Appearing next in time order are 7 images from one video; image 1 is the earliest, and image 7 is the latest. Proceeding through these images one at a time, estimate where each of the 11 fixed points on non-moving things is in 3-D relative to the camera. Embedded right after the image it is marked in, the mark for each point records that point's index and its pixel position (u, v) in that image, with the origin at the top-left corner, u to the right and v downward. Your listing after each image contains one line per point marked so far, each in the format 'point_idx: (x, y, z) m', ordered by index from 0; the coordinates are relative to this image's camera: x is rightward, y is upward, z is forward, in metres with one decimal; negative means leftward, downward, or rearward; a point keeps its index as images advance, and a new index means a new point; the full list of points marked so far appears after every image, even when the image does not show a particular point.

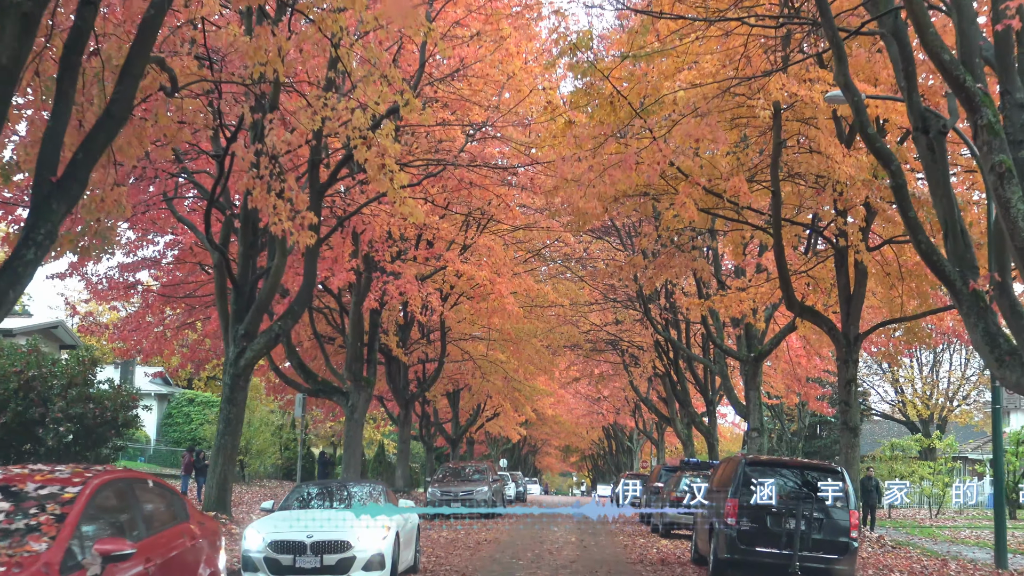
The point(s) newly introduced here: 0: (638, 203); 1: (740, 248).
0: (+1.3, +0.9, +15.7) m
1: (+2.6, +0.5, +16.9) m
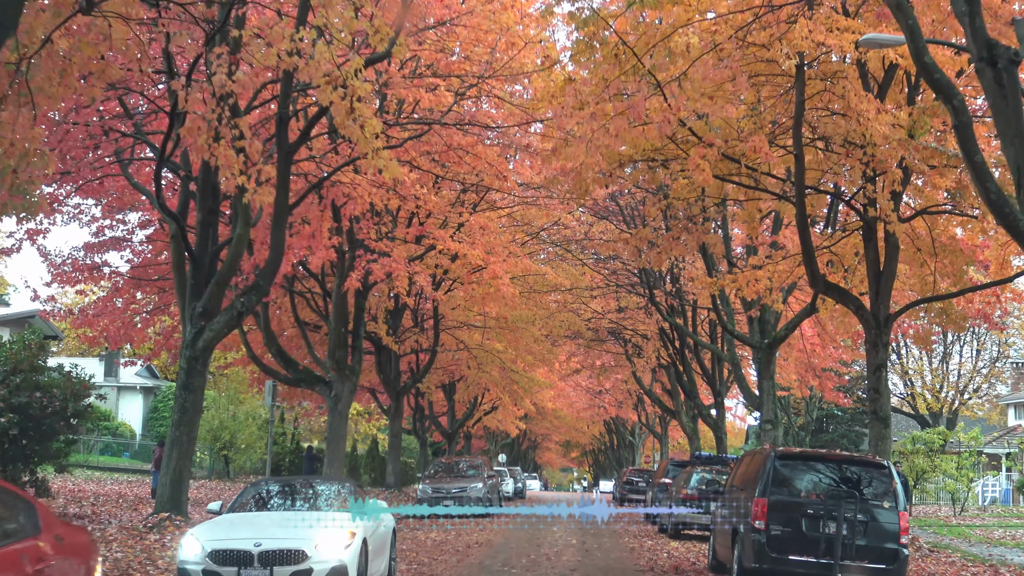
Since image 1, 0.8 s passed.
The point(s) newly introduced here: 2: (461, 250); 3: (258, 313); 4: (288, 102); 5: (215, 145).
0: (+1.3, +1.1, +14.2) m
1: (+2.5, +0.7, +15.4) m
2: (-0.6, +0.5, +18.3) m
3: (-3.3, -0.3, +19.3) m
4: (-1.8, +1.5, +12.0) m
5: (-2.0, +1.0, +10.0) m
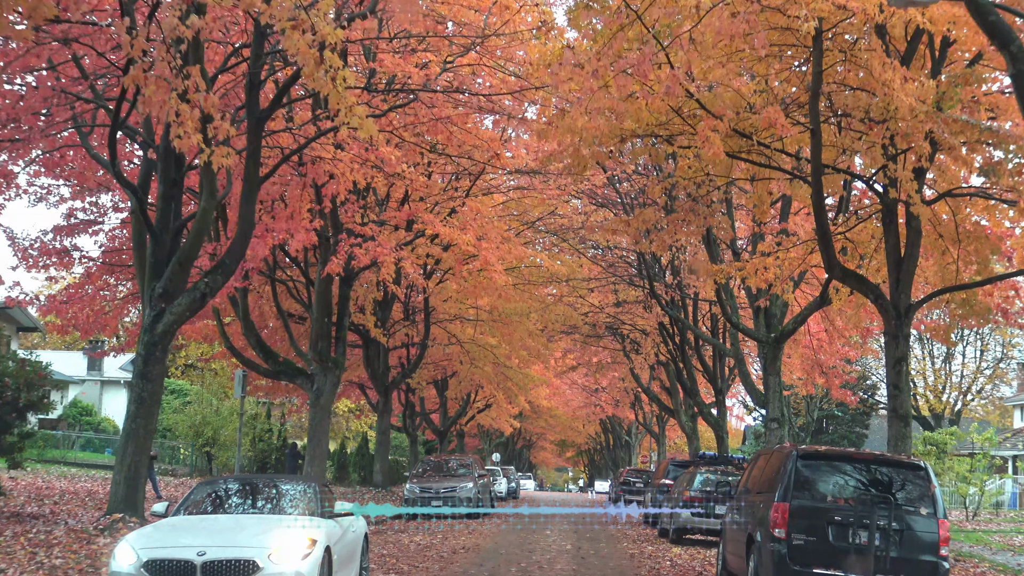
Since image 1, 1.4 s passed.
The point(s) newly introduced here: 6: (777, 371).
0: (+1.2, +1.3, +13.2) m
1: (+2.4, +0.8, +14.4) m
2: (-0.7, +0.6, +17.3) m
3: (-3.4, -0.2, +18.2) m
4: (-1.9, +1.6, +10.9) m
5: (-2.1, +1.1, +9.0) m
6: (+3.5, -1.1, +19.4) m
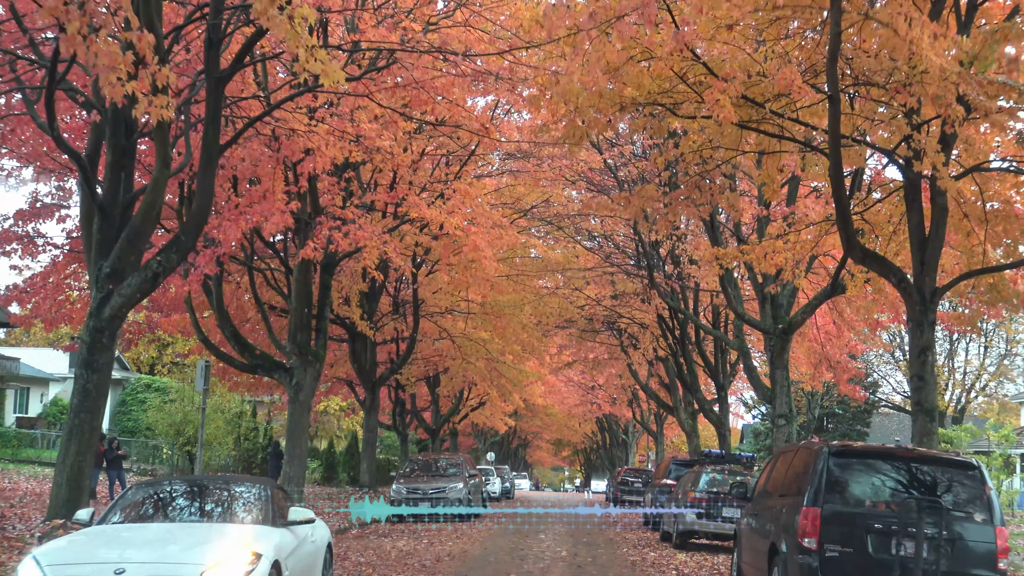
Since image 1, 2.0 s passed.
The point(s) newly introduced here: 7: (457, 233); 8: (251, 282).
0: (+1.1, +1.4, +12.1) m
1: (+2.4, +0.9, +13.3) m
2: (-0.8, +0.8, +16.2) m
3: (-3.5, 0.0, +17.1) m
4: (-1.9, +1.8, +9.8) m
5: (-2.1, +1.3, +7.9) m
6: (+3.4, -0.9, +18.3) m
7: (-0.6, +0.6, +16.6) m
8: (-3.2, +0.1, +18.1) m
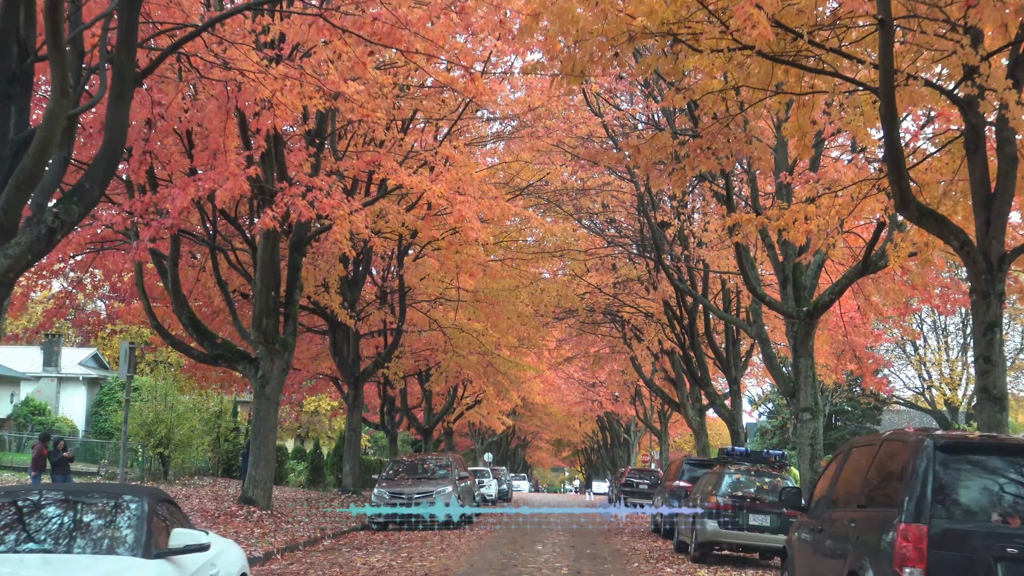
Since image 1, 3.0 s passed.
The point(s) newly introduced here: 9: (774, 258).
0: (+1.1, +1.6, +10.2) m
1: (+2.3, +1.2, +11.4) m
2: (-0.9, +1.0, +14.3) m
3: (-3.6, +0.2, +15.2) m
4: (-2.0, +2.0, +7.9) m
5: (-2.2, +1.5, +6.0) m
6: (+3.3, -0.7, +16.4) m
7: (-0.7, +0.8, +14.7) m
8: (-3.2, +0.3, +16.2) m
9: (+3.0, +0.3, +16.9) m
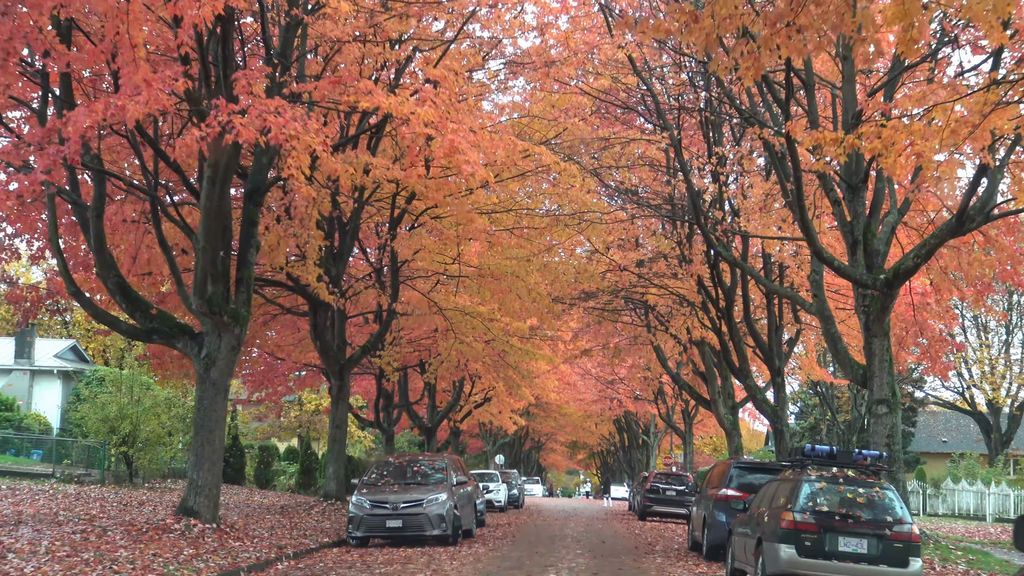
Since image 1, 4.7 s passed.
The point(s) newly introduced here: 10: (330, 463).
0: (+1.1, +2.0, +7.2) m
1: (+2.3, +1.5, +8.4) m
2: (-0.8, +1.3, +11.3) m
3: (-3.5, +0.5, +12.2) m
4: (-2.0, +2.3, +4.9) m
5: (-2.2, +1.8, +3.0) m
6: (+3.4, -0.4, +13.3) m
7: (-0.7, +1.2, +11.7) m
8: (-3.2, +0.6, +13.2) m
9: (+3.1, +0.7, +13.8) m
10: (-2.4, -2.3, +19.8) m
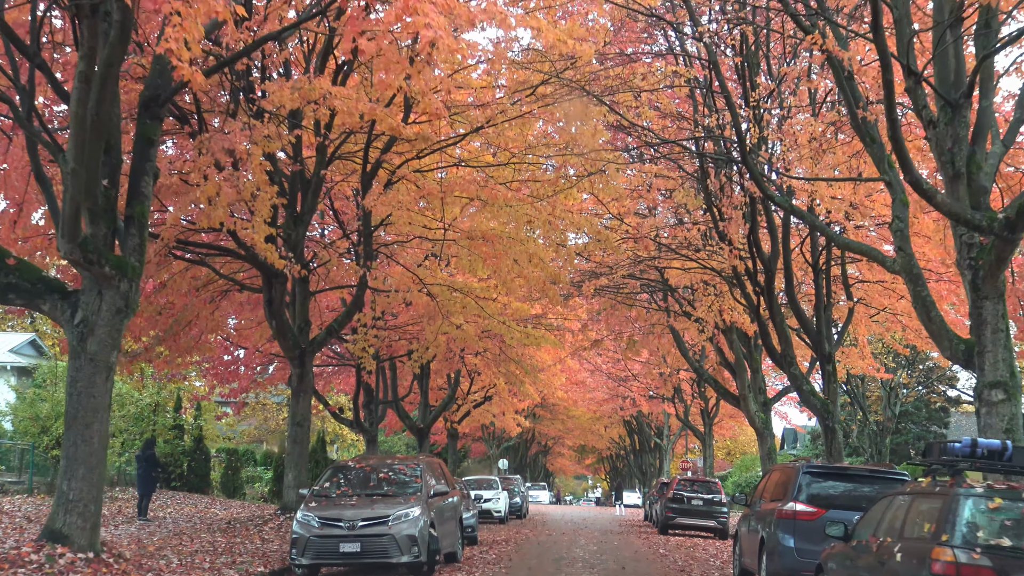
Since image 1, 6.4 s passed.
0: (+1.0, +2.3, +3.9) m
1: (+2.2, +1.9, +5.0) m
2: (-0.9, +1.7, +8.0) m
3: (-3.6, +0.9, +9.0) m
4: (-2.1, +2.7, +1.7) m
5: (-2.4, +2.2, -0.3) m
6: (+3.3, 0.0, +10.0) m
7: (-0.7, +1.5, +8.4) m
8: (-3.2, +1.0, +9.9) m
9: (+3.0, +1.0, +10.5) m
10: (-2.4, -2.0, +16.5) m
